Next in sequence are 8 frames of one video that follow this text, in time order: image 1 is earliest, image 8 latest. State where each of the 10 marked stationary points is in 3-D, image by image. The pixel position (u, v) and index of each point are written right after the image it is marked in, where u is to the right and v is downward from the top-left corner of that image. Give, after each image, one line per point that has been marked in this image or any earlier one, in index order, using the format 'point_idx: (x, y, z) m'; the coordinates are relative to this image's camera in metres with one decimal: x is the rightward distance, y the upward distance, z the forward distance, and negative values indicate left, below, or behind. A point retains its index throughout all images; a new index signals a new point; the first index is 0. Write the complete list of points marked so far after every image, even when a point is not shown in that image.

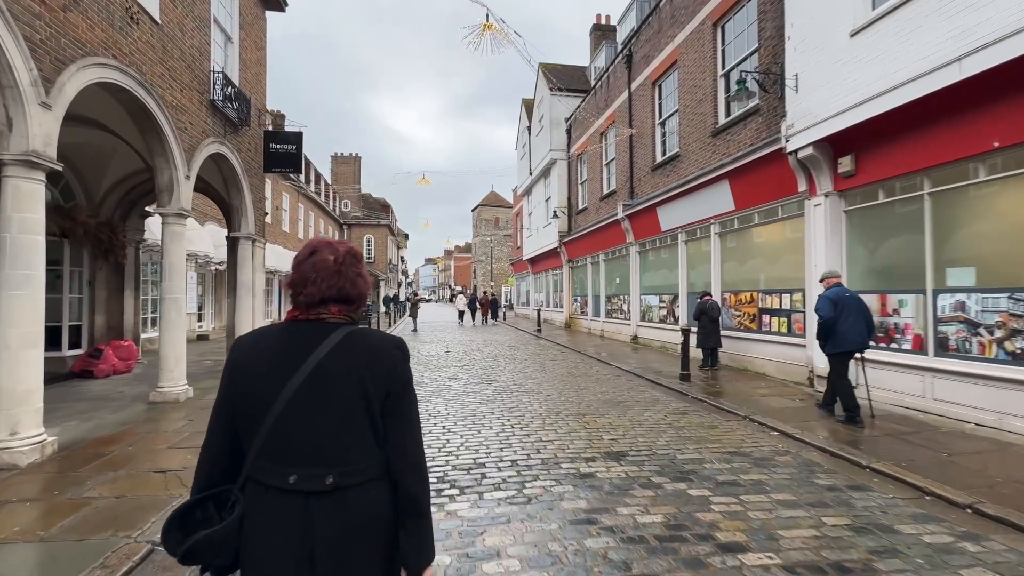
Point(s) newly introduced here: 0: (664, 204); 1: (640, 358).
0: (+4.4, +2.4, +13.9) m
1: (+3.6, -2.0, +13.6) m
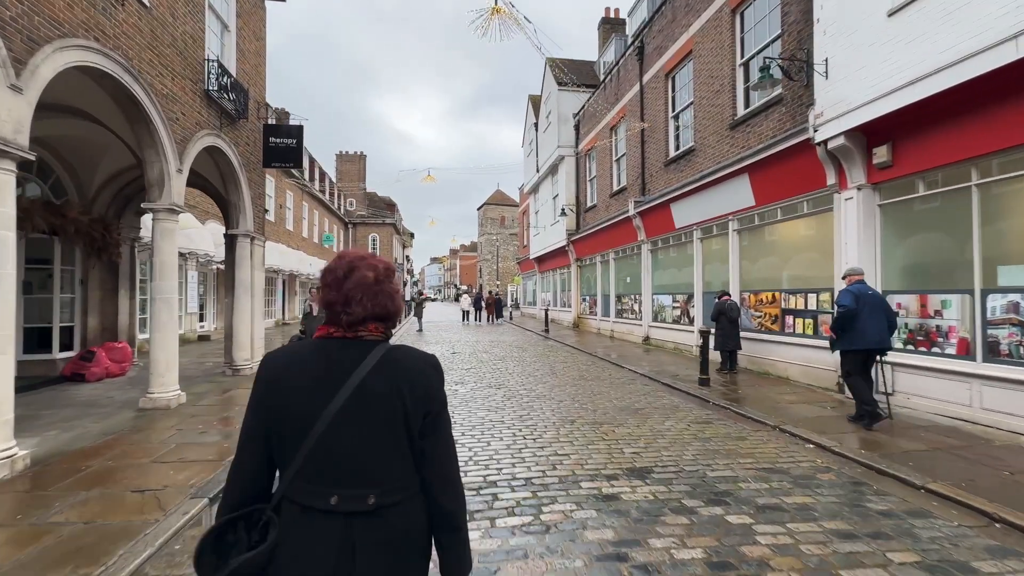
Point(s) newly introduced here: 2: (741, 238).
0: (+4.6, +2.4, +13.4) m
1: (+3.8, -1.9, +13.1) m
2: (+5.3, +1.1, +11.1) m
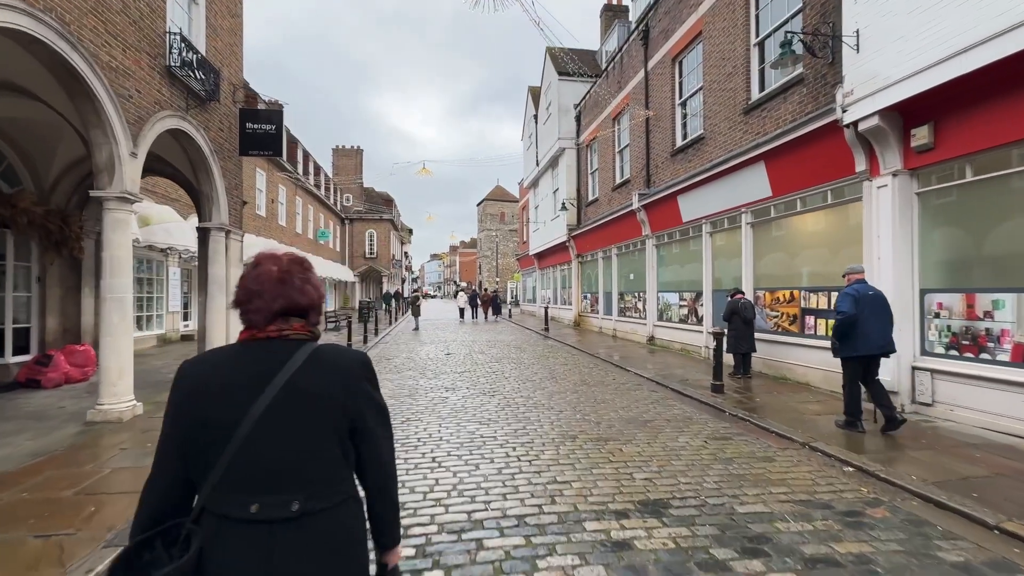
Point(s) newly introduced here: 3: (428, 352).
0: (+4.5, +2.5, +12.6) m
1: (+3.8, -1.9, +12.3) m
2: (+5.2, +1.2, +10.3) m
3: (-2.5, -1.9, +14.3) m
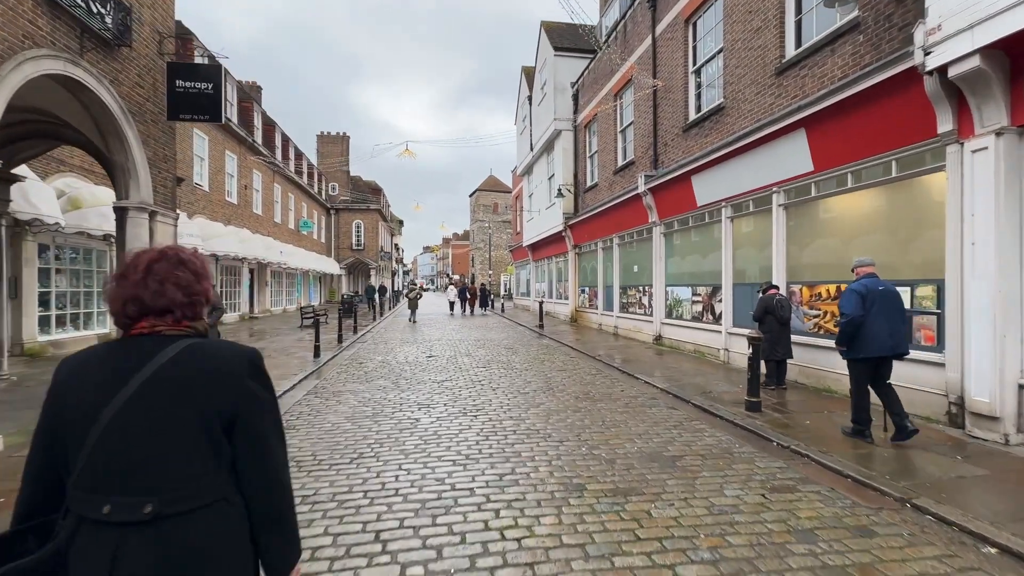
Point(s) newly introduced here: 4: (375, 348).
0: (+4.3, +2.6, +11.0) m
1: (+3.5, -1.7, +10.8) m
2: (+5.0, +1.3, +8.8) m
3: (-2.7, -1.7, +12.6) m
4: (-4.0, -1.7, +14.1) m
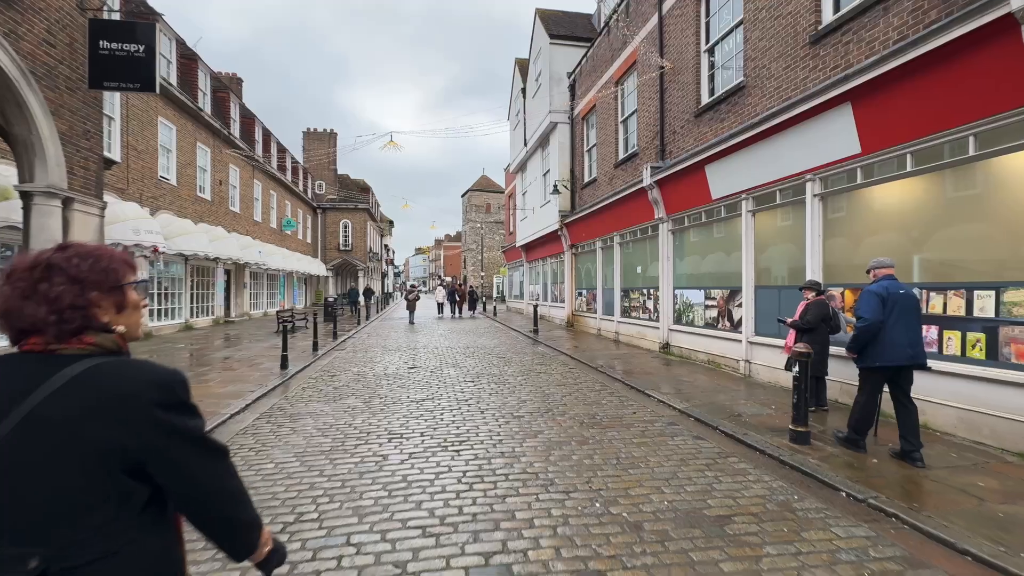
0: (+4.1, +2.6, +9.8) m
1: (+3.4, -1.8, +9.5) m
2: (+4.9, +1.3, +7.6) m
3: (-2.9, -1.8, +11.3) m
4: (-4.2, -1.8, +12.7) m
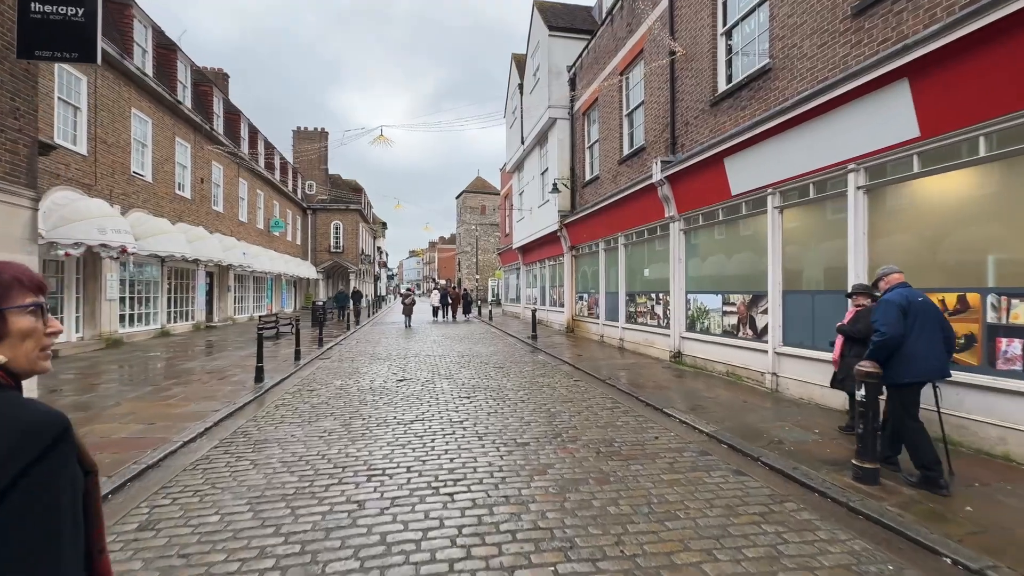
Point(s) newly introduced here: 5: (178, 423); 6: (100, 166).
0: (+4.1, +2.5, +8.9) m
1: (+3.4, -1.9, +8.6) m
2: (+4.9, +1.2, +6.7) m
3: (-2.9, -1.9, +10.3) m
4: (-4.2, -1.9, +11.7) m
5: (-4.5, -1.8, +6.6) m
6: (-12.0, +3.5, +14.0) m
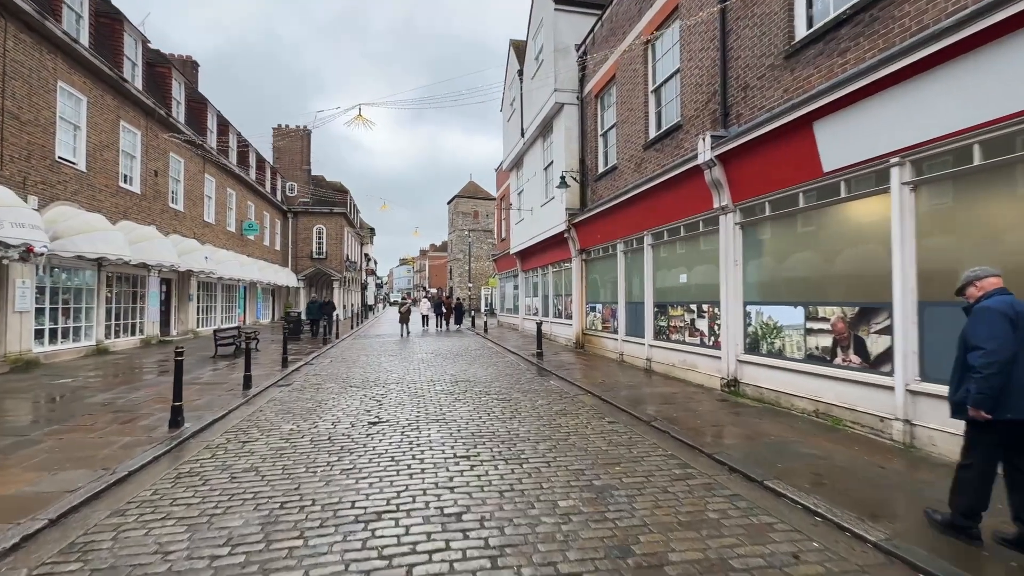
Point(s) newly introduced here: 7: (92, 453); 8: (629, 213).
0: (+4.3, +2.4, +6.5) m
1: (+3.6, -2.0, +6.1) m
2: (+5.1, +1.1, +4.3) m
3: (-2.7, -2.0, +7.7) m
4: (-4.0, -2.1, +9.1) m
5: (-4.3, -1.9, +4.0) m
6: (-11.8, +3.3, +11.4) m
7: (-5.0, -2.0, +5.8) m
8: (+3.1, +2.0, +12.2) m
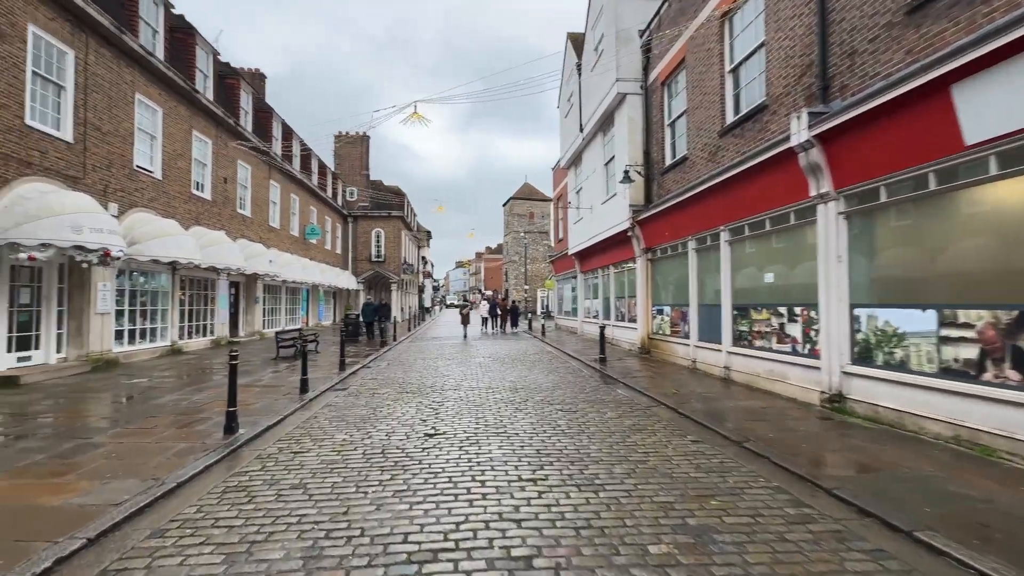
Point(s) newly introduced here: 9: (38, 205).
0: (+5.1, +2.4, +5.3) m
1: (+4.4, -2.0, +5.0) m
2: (+5.7, +1.1, +3.0) m
3: (-1.7, -2.1, +7.3) m
4: (-2.9, -2.1, +8.8) m
5: (-3.7, -1.9, +3.7) m
6: (-10.4, +3.2, +12.0) m
7: (-4.2, -2.0, +5.6) m
8: (+4.5, +2.0, +11.1) m
9: (-9.7, +1.7, +9.9) m
